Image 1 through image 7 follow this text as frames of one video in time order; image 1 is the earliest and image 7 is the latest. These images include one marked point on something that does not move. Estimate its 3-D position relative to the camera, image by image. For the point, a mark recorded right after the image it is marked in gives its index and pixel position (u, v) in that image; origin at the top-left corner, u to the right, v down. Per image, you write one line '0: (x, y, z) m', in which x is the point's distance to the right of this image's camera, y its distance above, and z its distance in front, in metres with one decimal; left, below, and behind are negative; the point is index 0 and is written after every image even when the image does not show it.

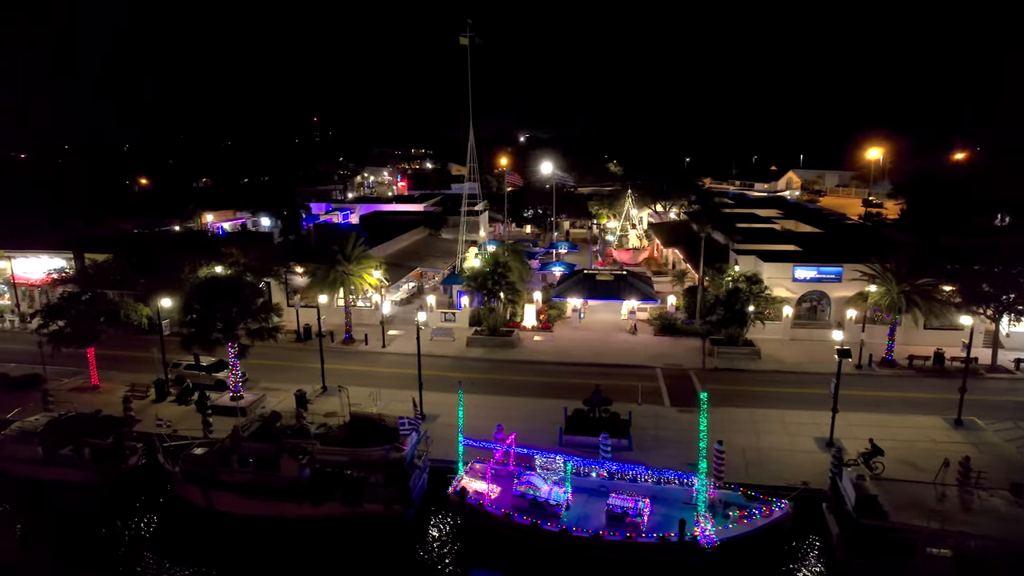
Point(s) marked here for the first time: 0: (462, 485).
0: (-1.5, -5.9, +18.6) m
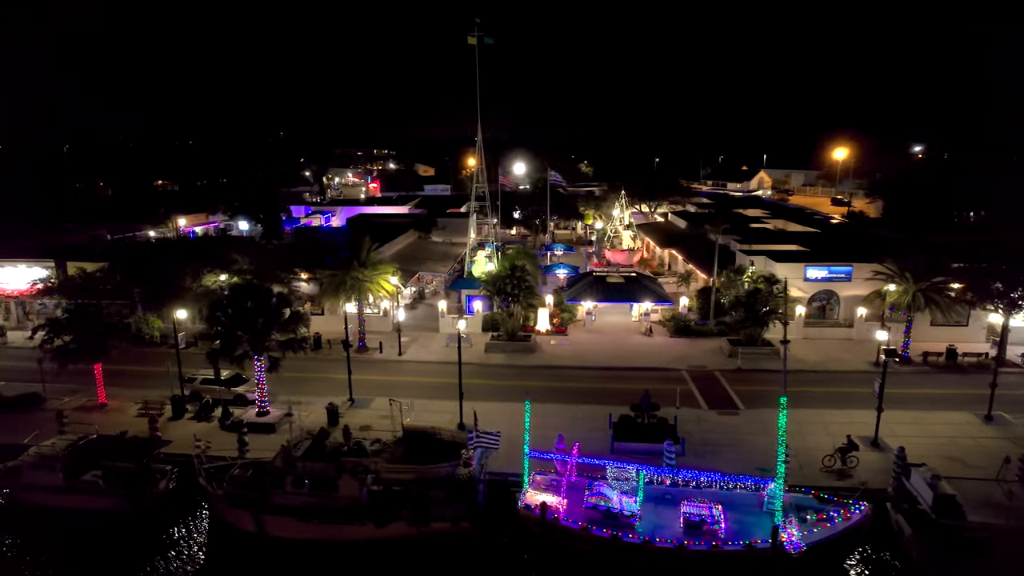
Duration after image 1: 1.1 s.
0: (+0.5, -6.1, +18.1) m
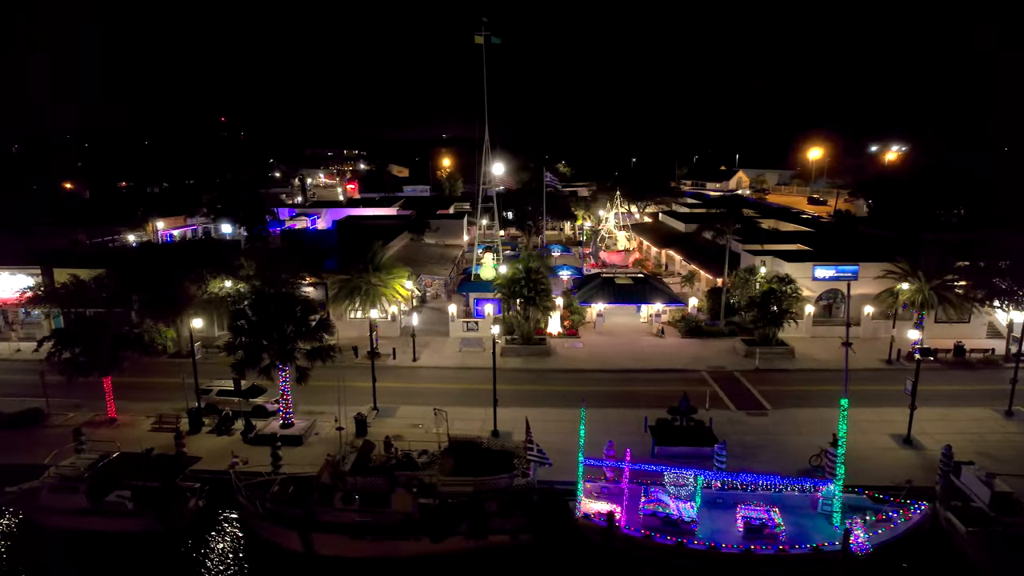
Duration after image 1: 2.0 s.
0: (+2.1, -6.3, +17.7) m
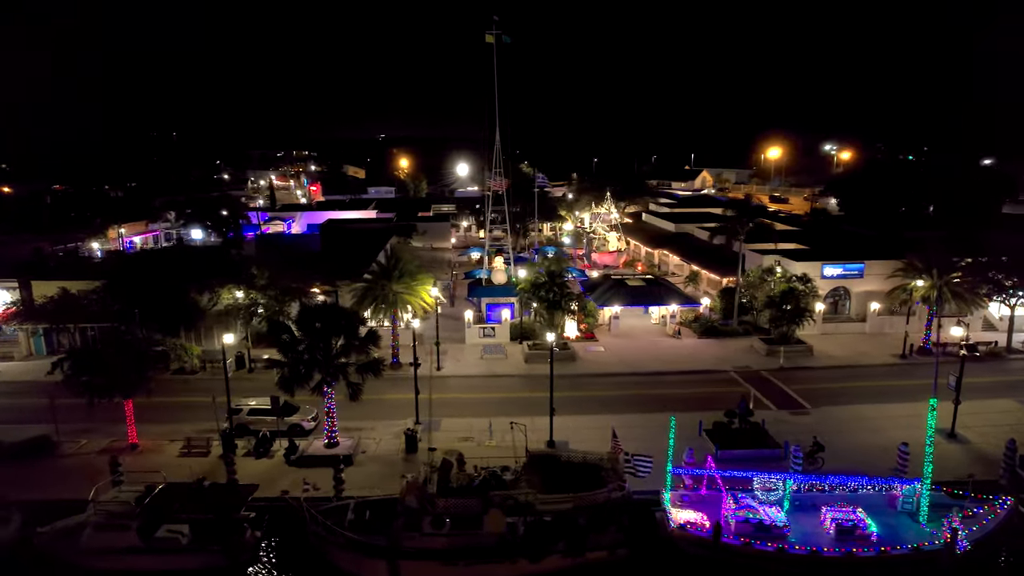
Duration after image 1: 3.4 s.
0: (+4.6, -6.4, +17.3) m
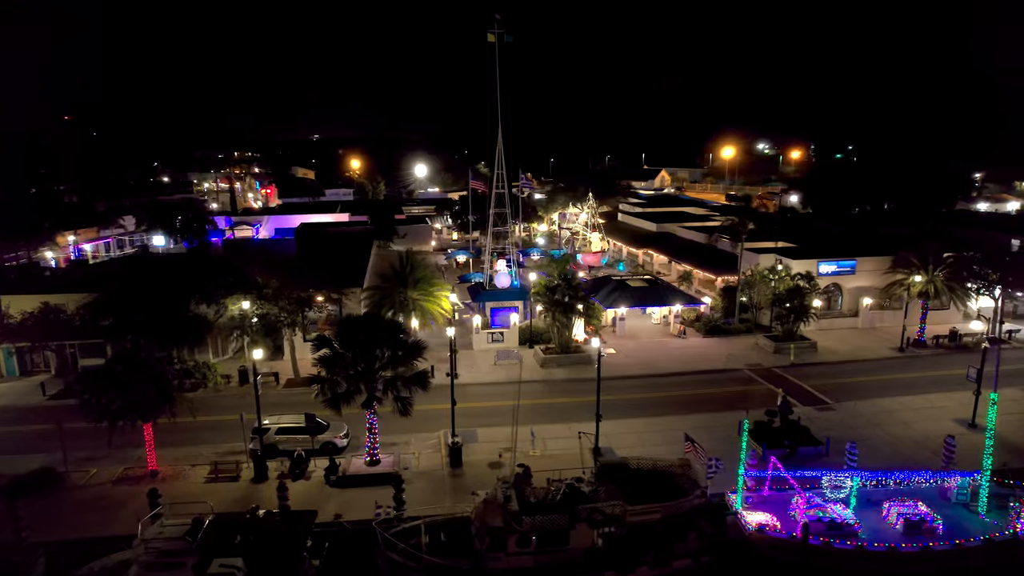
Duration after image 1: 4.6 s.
0: (+6.7, -6.5, +17.3) m
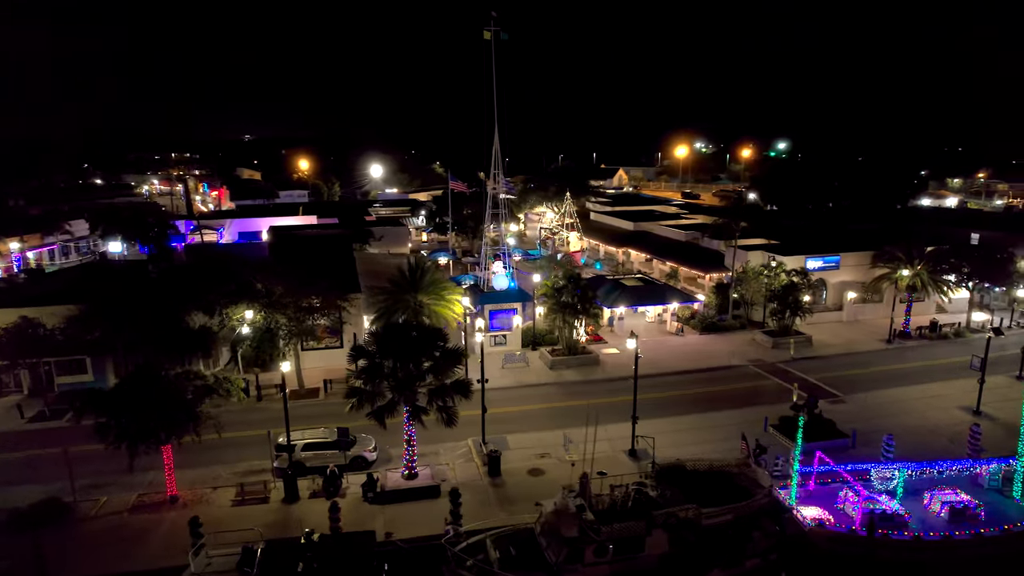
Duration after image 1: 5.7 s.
0: (+8.4, -6.4, +17.5) m
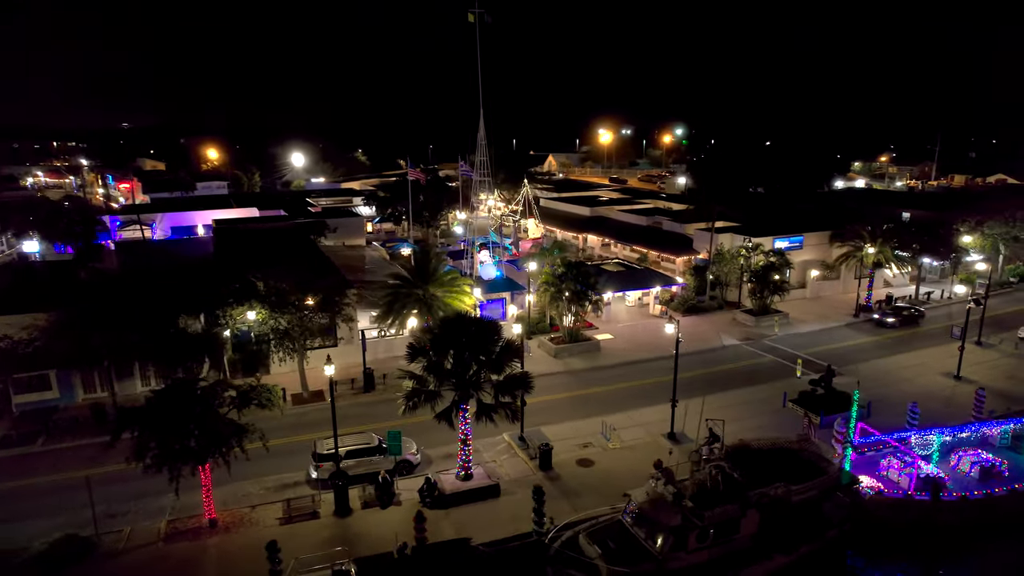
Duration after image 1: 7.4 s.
0: (+10.5, -5.8, +18.4) m
